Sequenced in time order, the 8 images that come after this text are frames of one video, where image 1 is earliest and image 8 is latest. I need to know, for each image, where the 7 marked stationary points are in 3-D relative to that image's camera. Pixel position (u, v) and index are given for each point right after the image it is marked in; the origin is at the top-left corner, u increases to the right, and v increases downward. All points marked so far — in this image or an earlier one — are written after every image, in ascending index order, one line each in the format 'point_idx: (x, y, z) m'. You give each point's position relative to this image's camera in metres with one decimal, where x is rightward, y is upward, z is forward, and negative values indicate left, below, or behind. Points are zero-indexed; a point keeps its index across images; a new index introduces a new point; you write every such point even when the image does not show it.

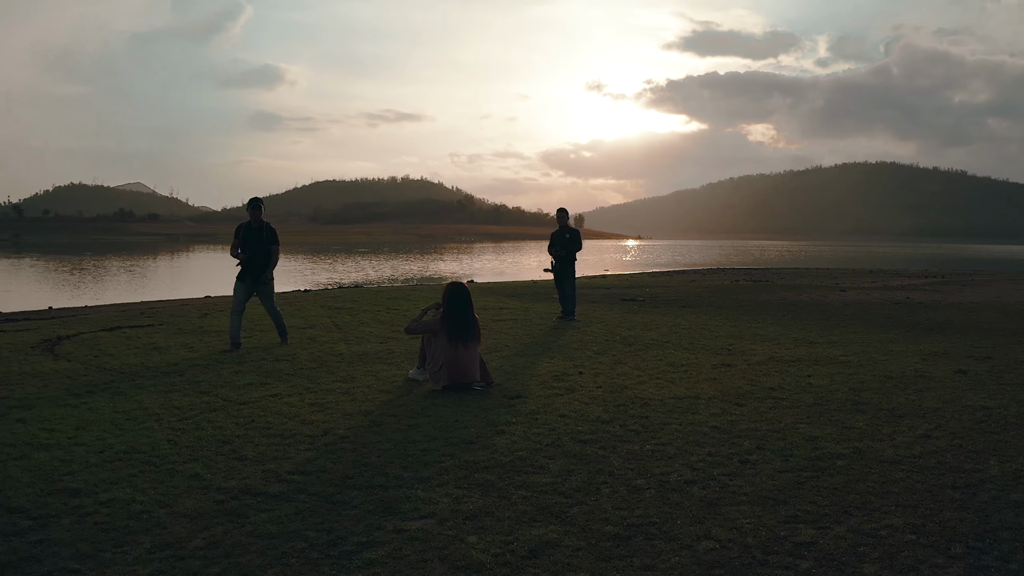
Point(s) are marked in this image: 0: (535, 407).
0: (+0.1, -0.9, +7.9) m
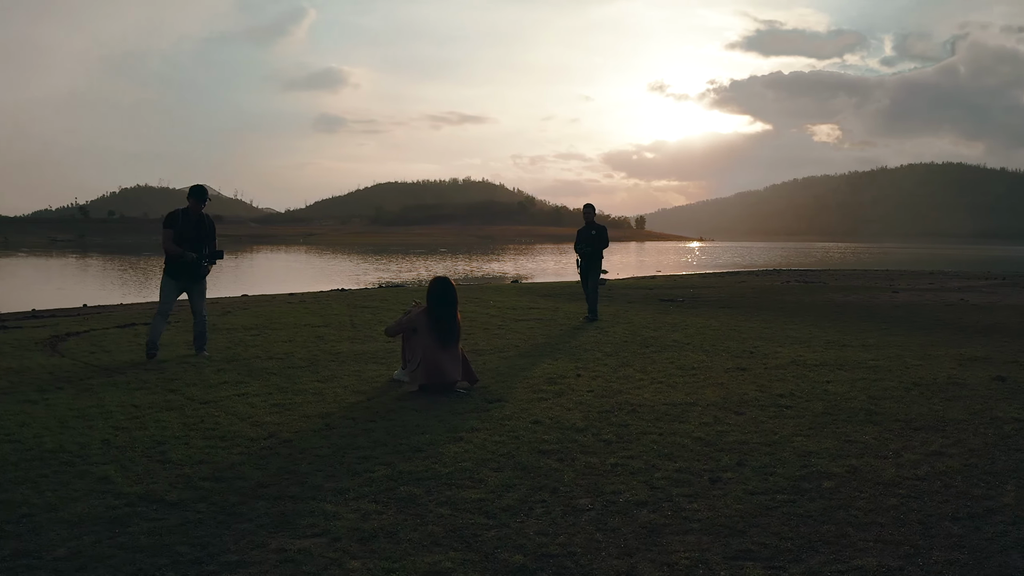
0: (0.0, -0.9, +7.1) m
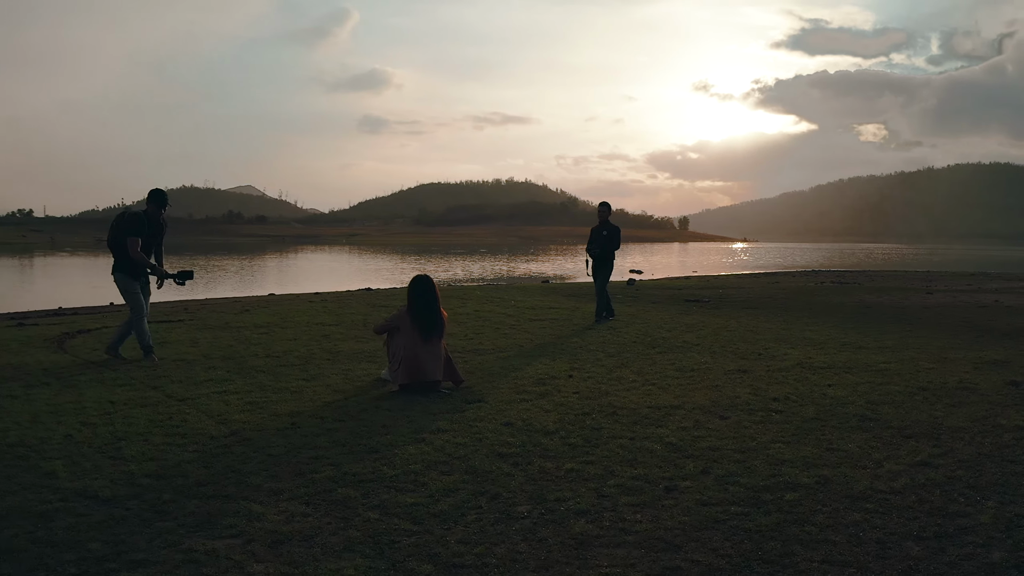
0: (-0.2, -0.8, +6.8) m
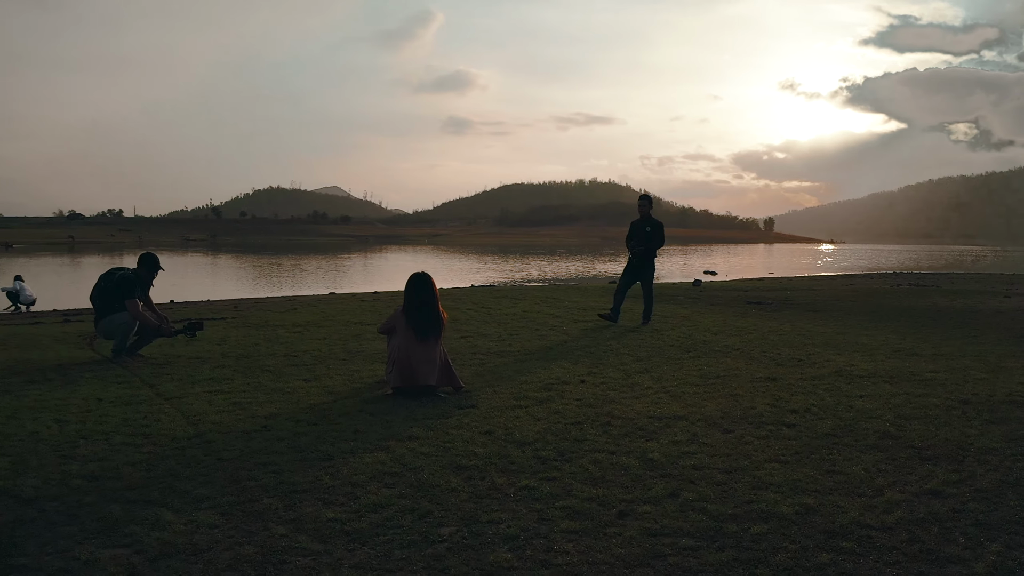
0: (-0.3, -0.8, +6.3) m
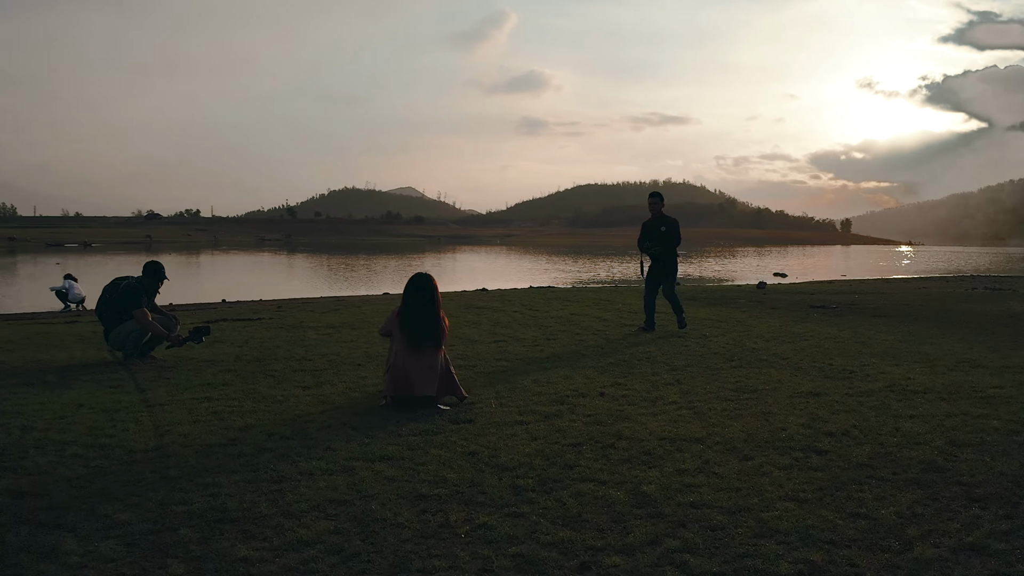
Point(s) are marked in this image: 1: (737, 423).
0: (-0.3, -0.8, +5.7) m
1: (+1.3, -0.8, +6.0) m
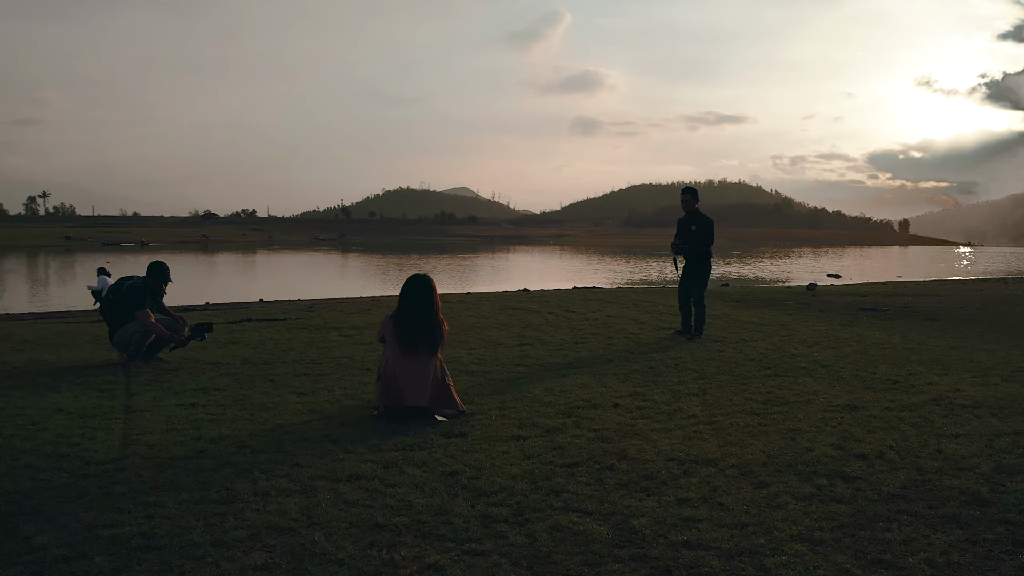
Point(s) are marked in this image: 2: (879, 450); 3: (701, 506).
0: (-0.4, -0.8, +5.1) m
1: (+1.3, -0.8, +5.4) m
2: (+1.8, -0.8, +5.1) m
3: (+0.8, -0.9, +4.0) m
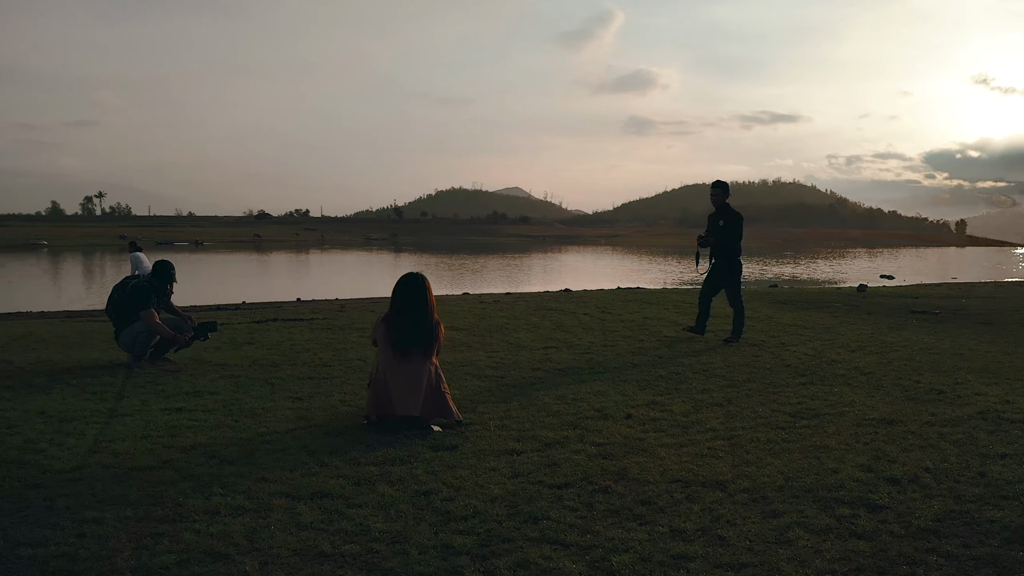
0: (-0.4, -0.8, +4.7) m
1: (+1.3, -0.8, +4.9) m
2: (+1.8, -0.8, +4.5) m
3: (+0.6, -0.9, +3.5) m
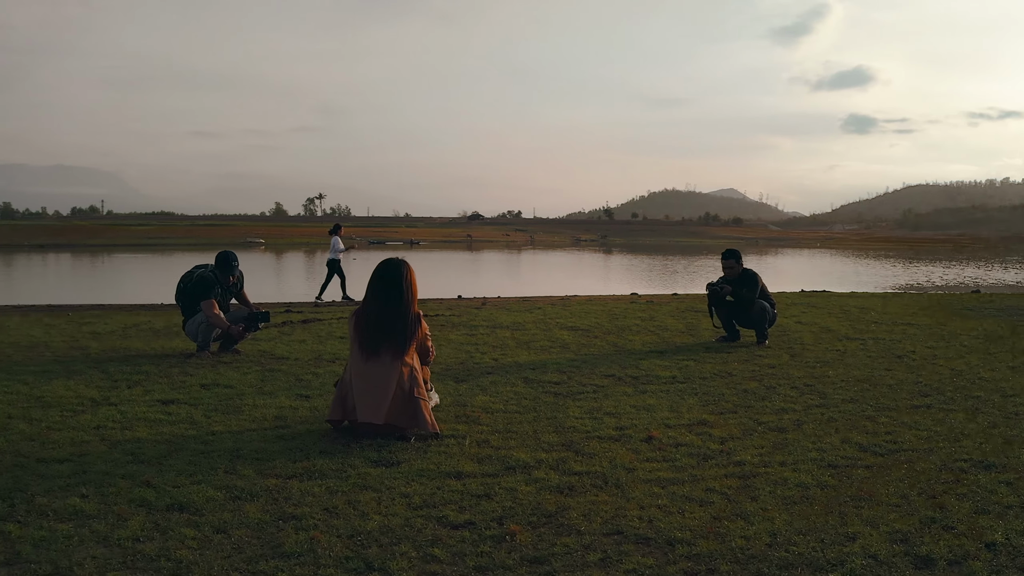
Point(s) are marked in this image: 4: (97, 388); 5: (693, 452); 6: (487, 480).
0: (-0.7, -0.7, +3.8) m
1: (+1.0, -0.8, +3.6) m
2: (+1.4, -0.8, +3.2) m
3: (+0.1, -0.8, +2.4) m
4: (-2.6, -0.6, +6.3) m
5: (+0.9, -0.7, +4.5) m
6: (-0.1, -0.7, +3.9) m
